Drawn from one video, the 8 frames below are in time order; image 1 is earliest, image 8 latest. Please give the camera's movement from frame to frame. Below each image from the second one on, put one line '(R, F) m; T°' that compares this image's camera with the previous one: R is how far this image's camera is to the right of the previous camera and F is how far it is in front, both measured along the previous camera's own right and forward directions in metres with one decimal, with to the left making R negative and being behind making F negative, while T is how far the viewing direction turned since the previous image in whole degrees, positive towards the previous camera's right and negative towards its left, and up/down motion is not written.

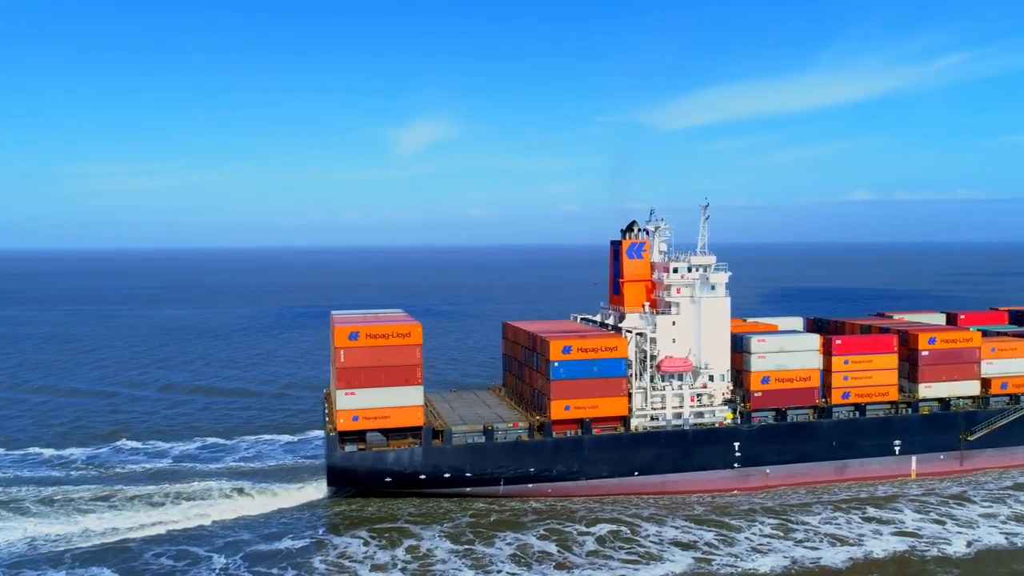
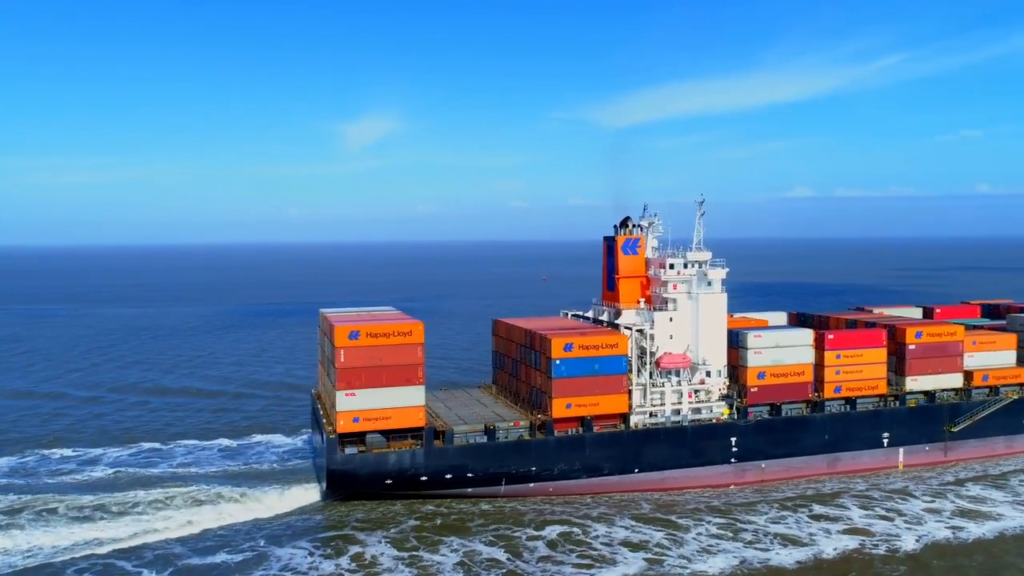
(-1.4, +0.3) m; +3°
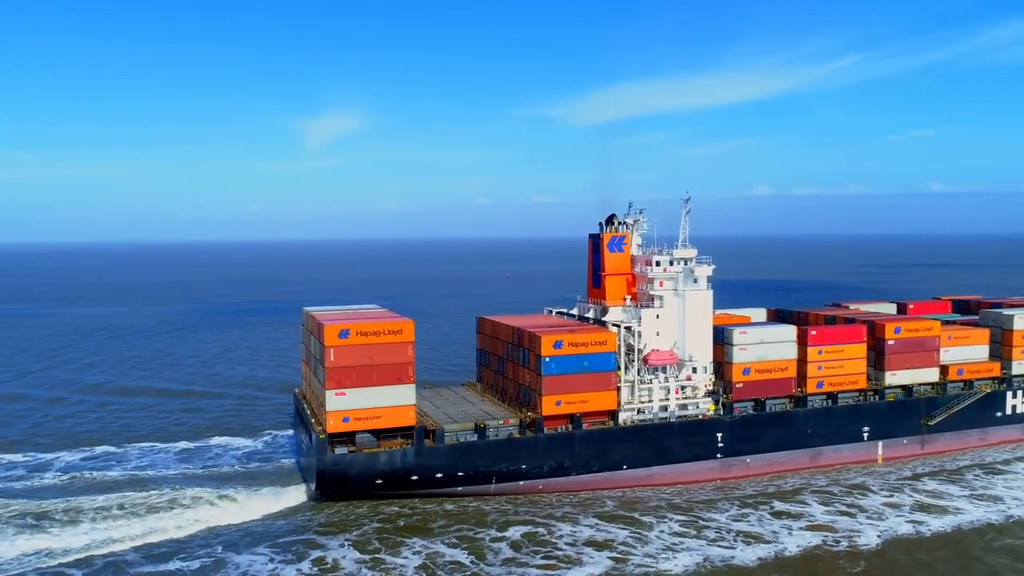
(-0.7, +0.1) m; +2°
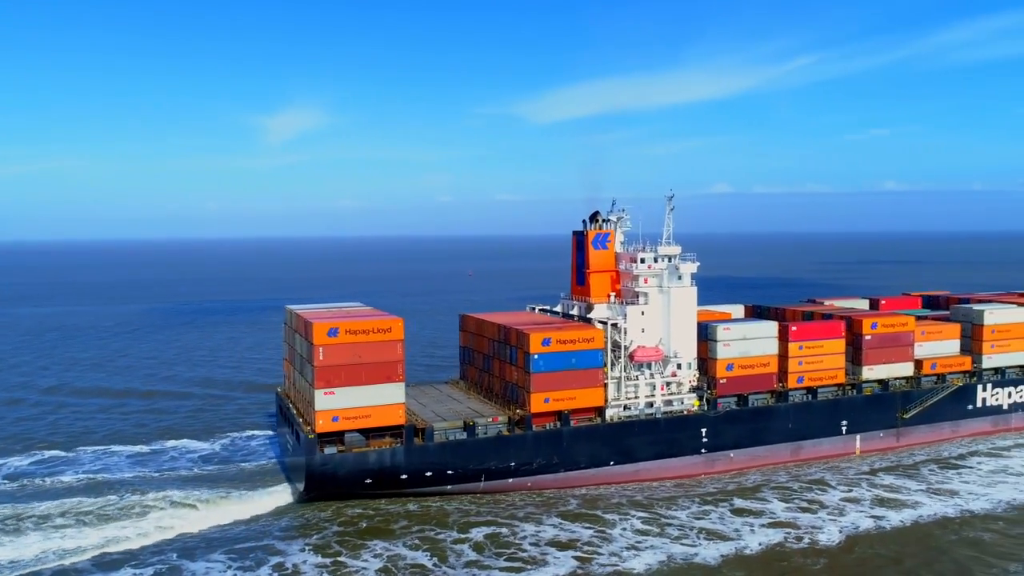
(-0.7, +0.1) m; +2°
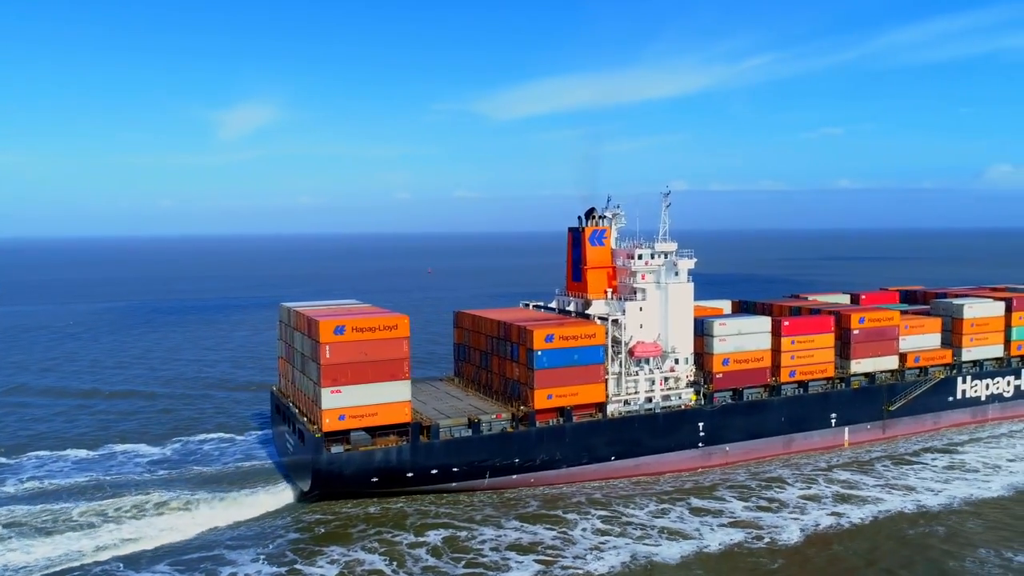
(-1.3, 0.0) m; +3°
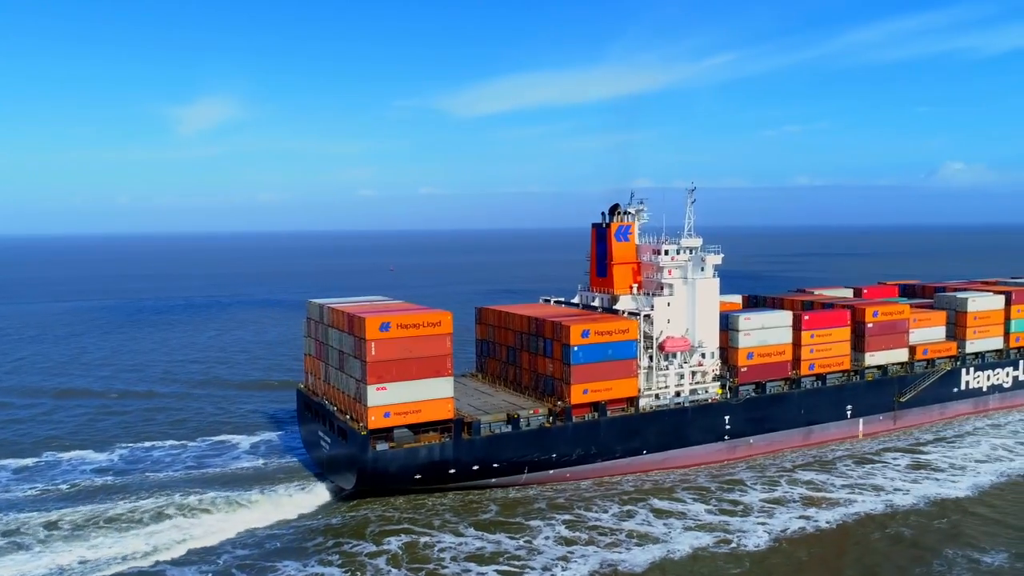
(-2.4, 0.0) m; +2°
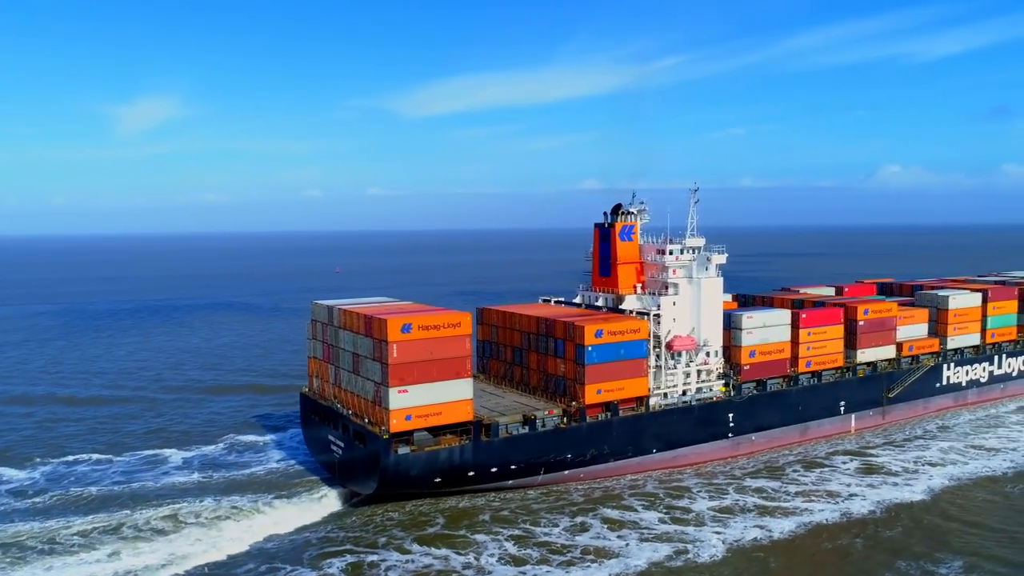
(-2.1, +0.2) m; +3°
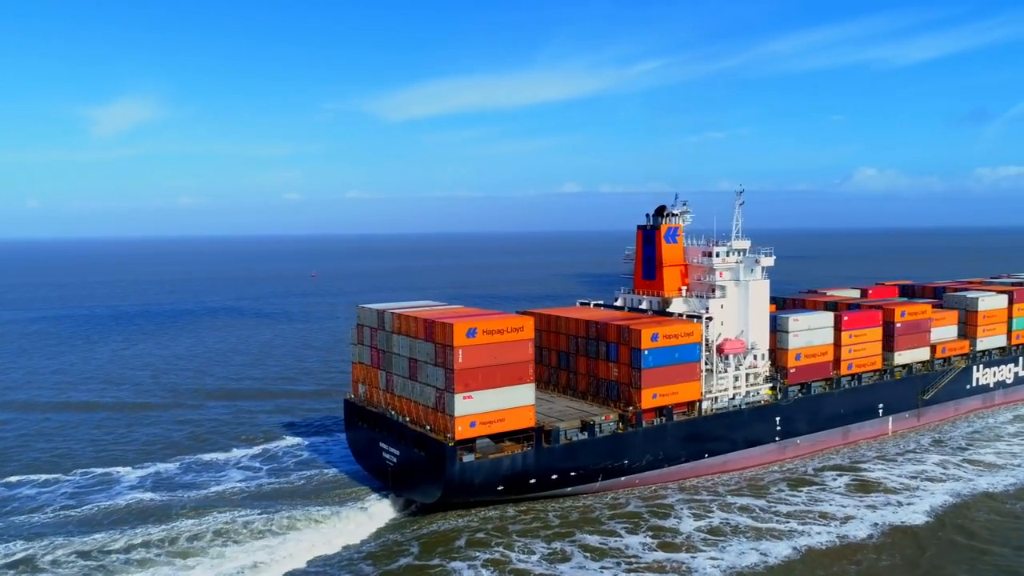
(-2.6, +0.5) m; +1°
